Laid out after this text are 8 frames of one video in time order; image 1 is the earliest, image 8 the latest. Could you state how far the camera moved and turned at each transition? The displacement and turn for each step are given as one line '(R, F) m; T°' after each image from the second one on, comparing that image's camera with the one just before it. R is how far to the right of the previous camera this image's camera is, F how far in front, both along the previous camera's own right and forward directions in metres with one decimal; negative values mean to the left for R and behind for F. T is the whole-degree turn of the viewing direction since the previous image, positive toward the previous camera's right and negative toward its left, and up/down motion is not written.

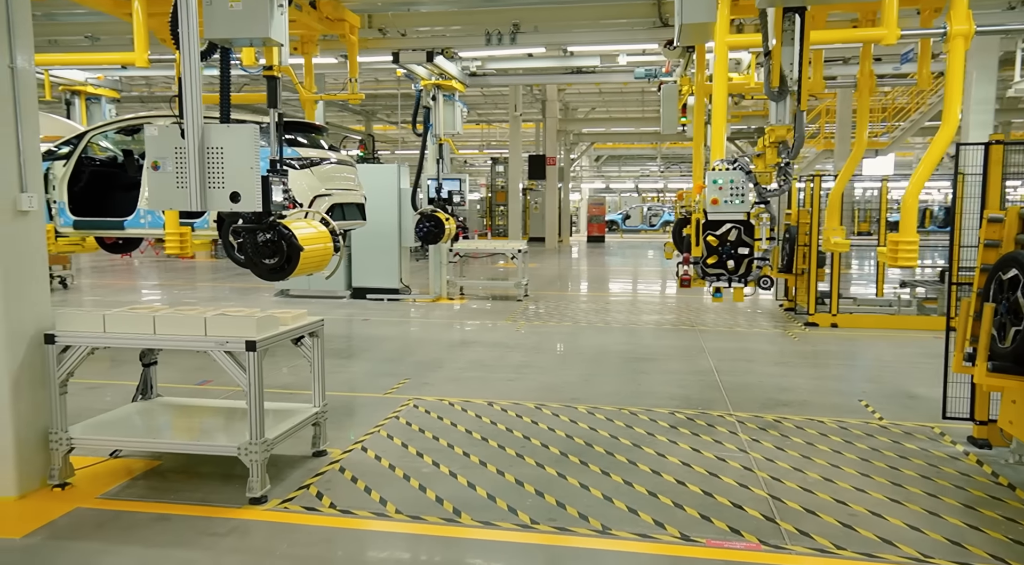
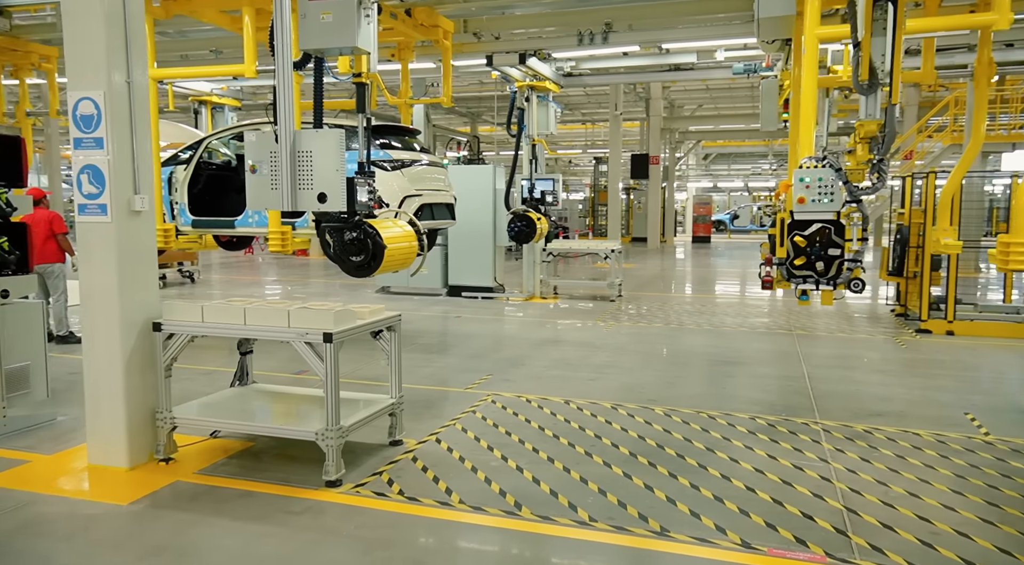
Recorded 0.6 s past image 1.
(+0.2, -0.1) m; -8°
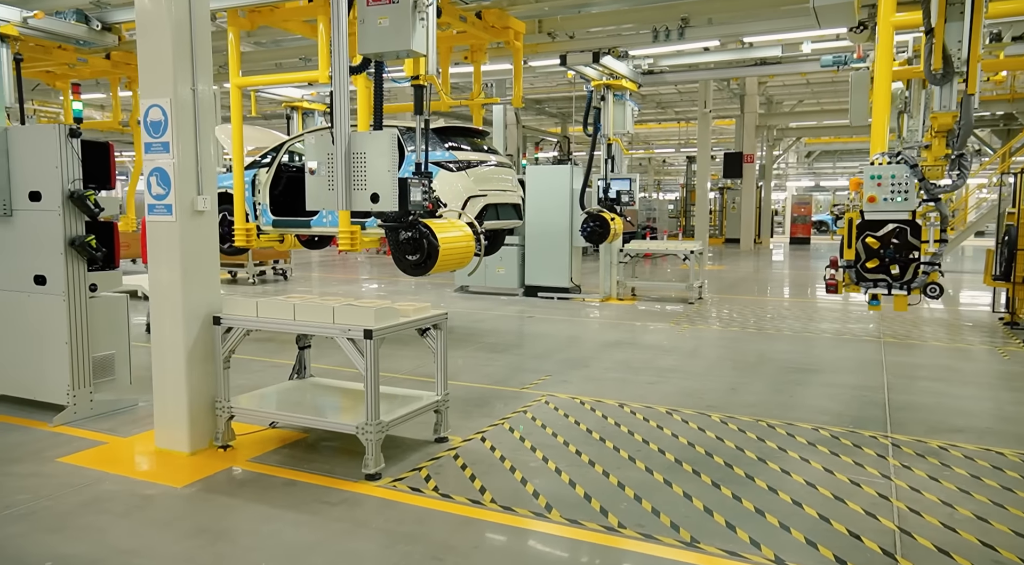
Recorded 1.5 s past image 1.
(+0.3, 0.0) m; -7°
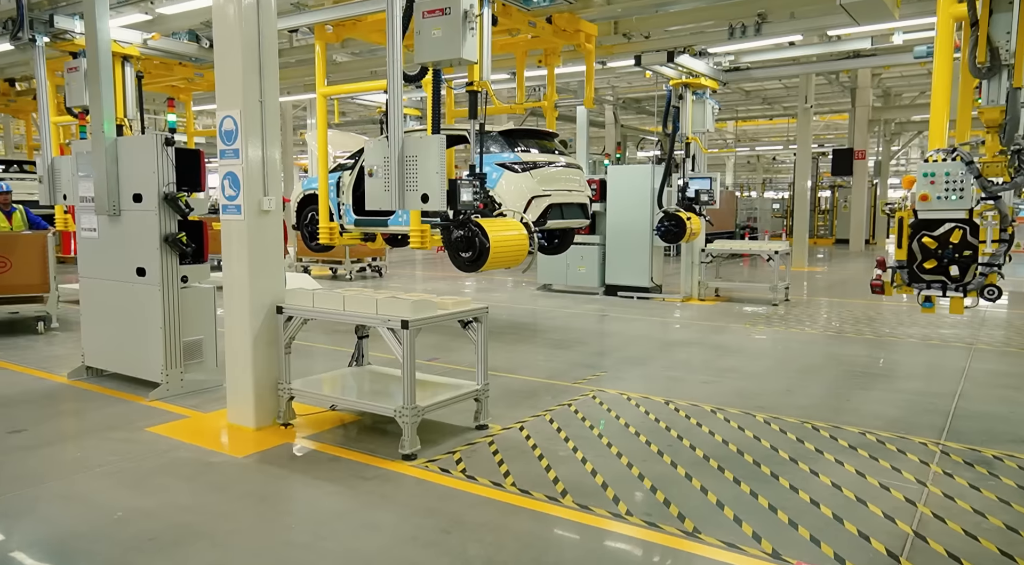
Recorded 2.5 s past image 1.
(+0.5, -0.2) m; -8°
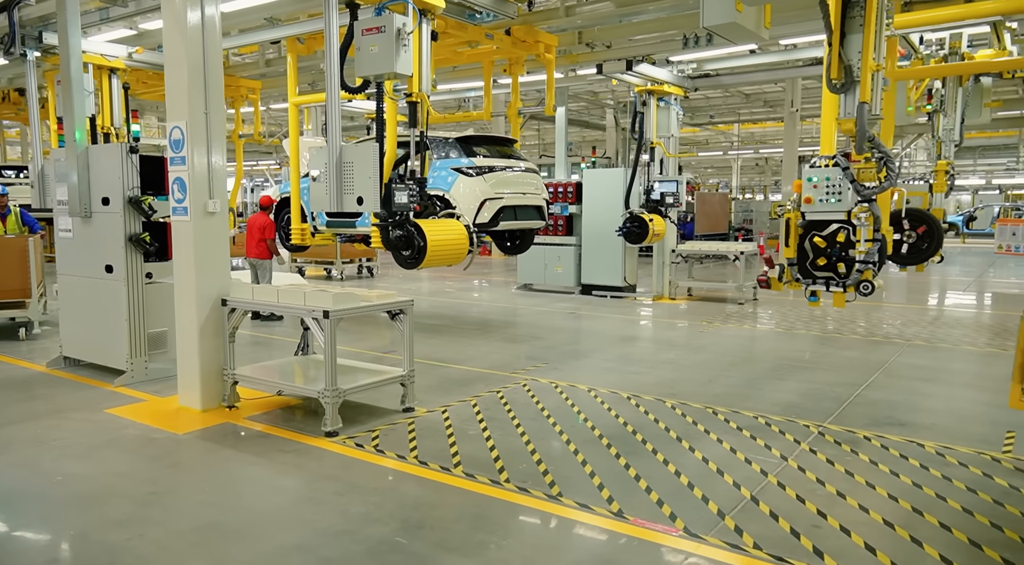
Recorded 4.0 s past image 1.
(+0.7, -0.5) m; -2°
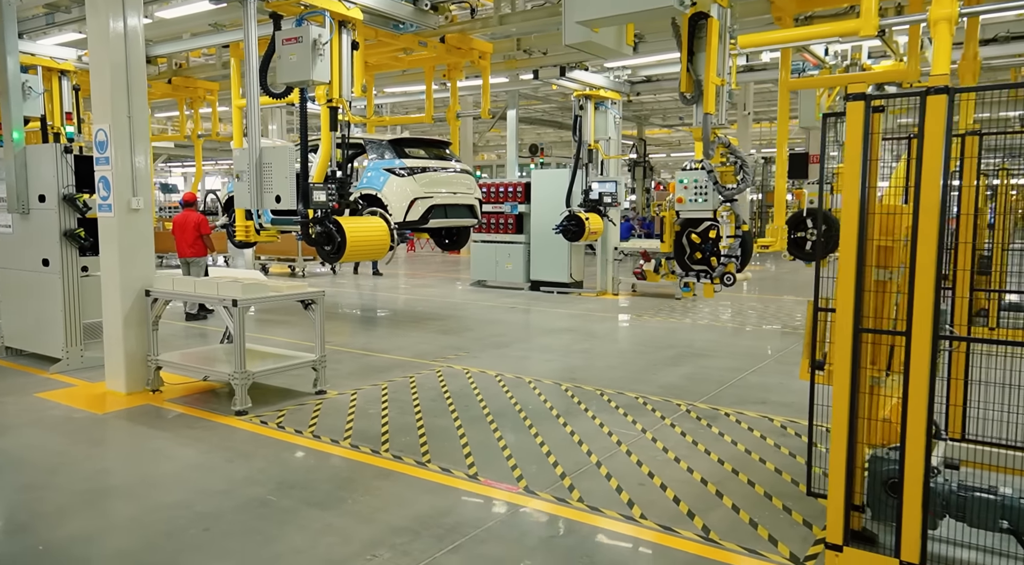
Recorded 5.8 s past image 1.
(+0.7, -0.5) m; +1°
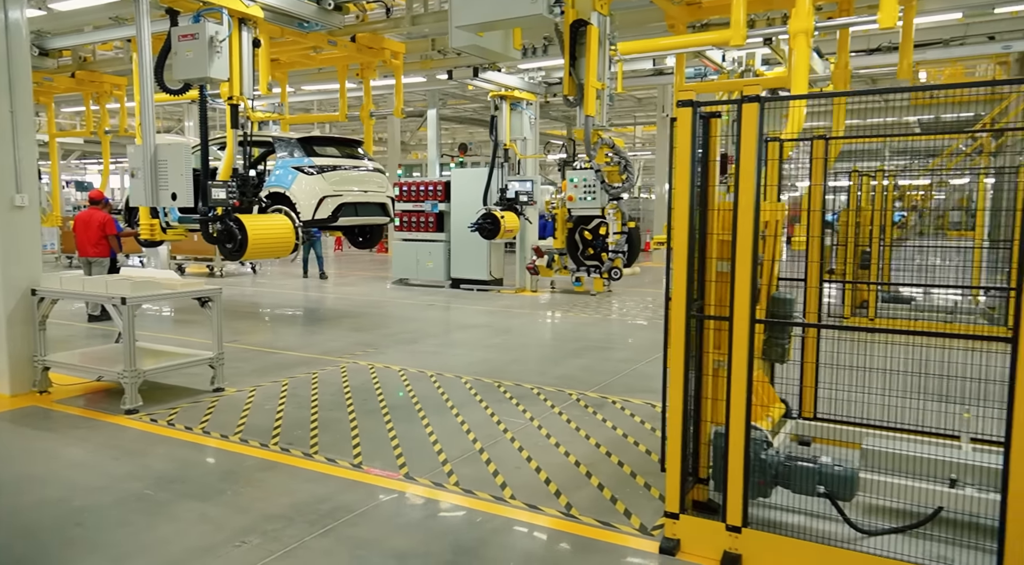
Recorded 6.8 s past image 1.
(+0.3, -0.2) m; +5°
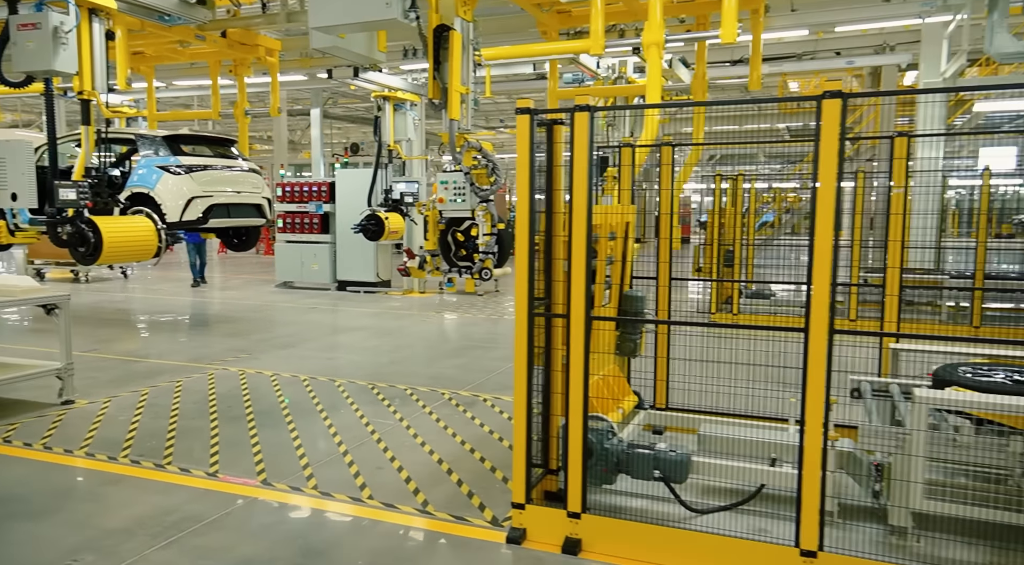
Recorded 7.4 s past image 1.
(+0.2, -0.1) m; +8°
